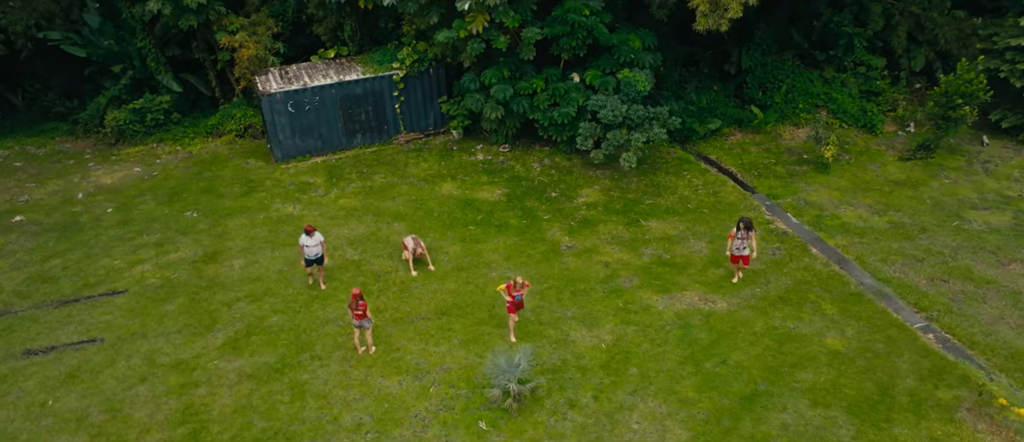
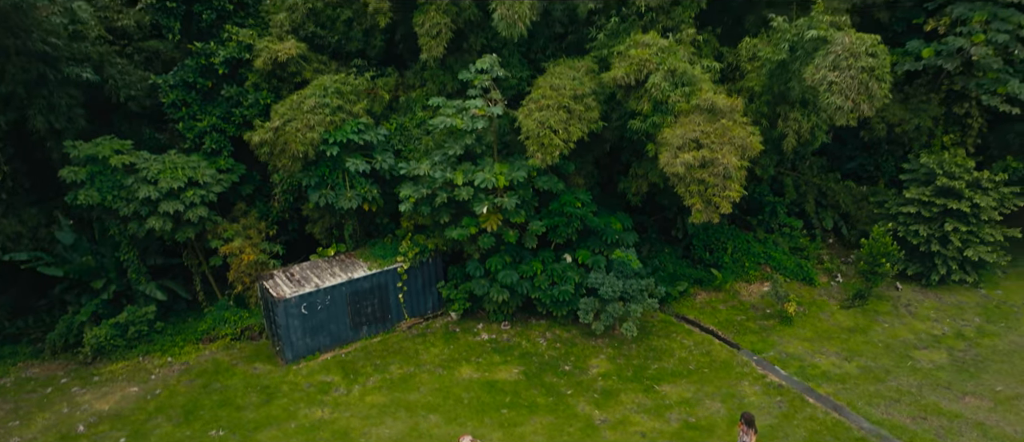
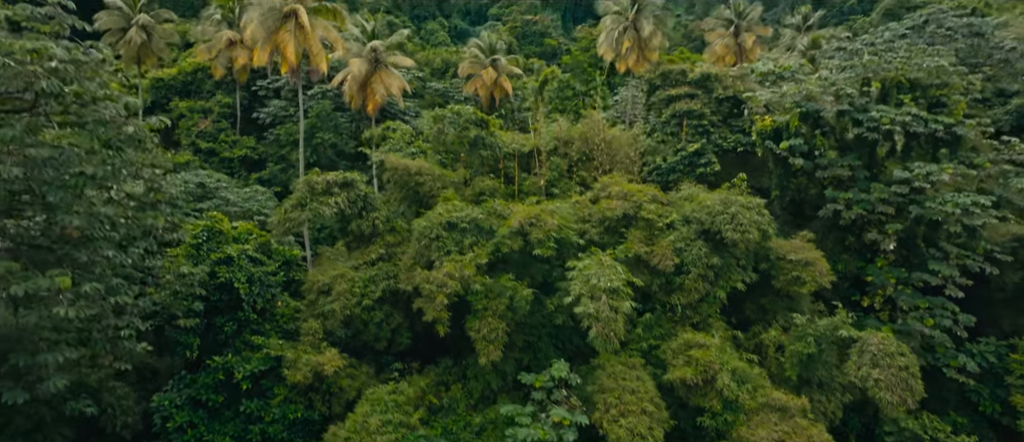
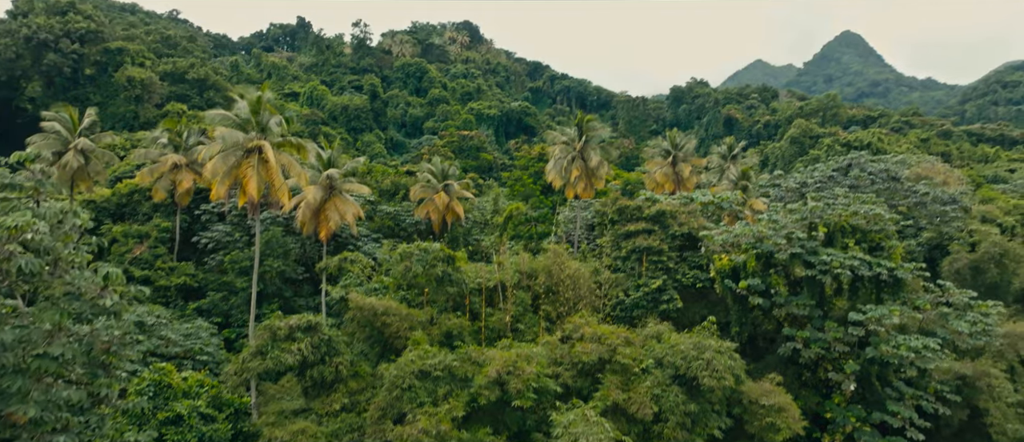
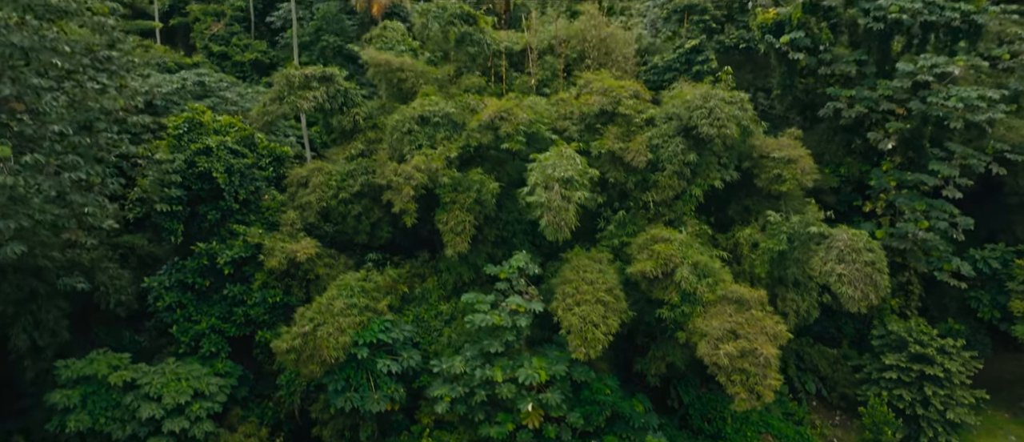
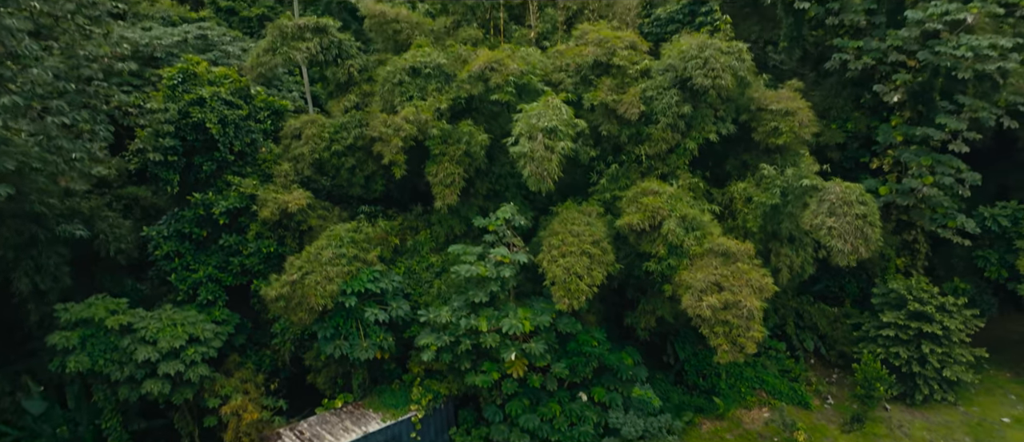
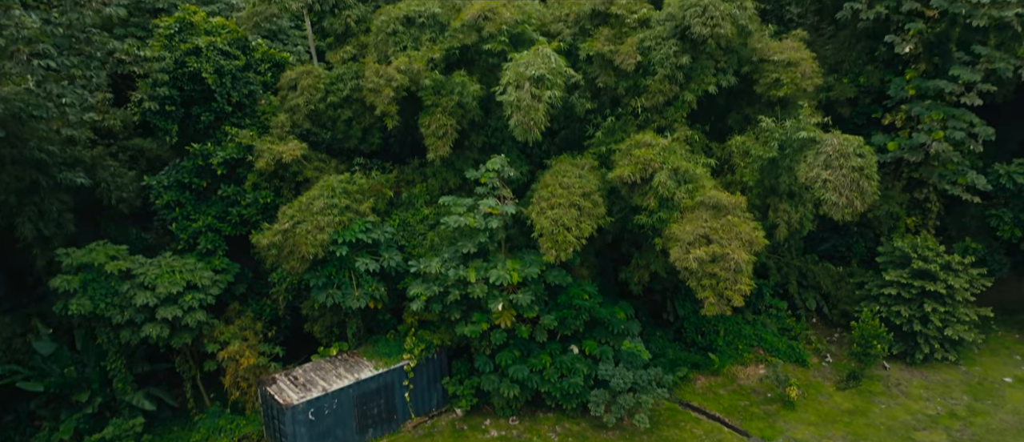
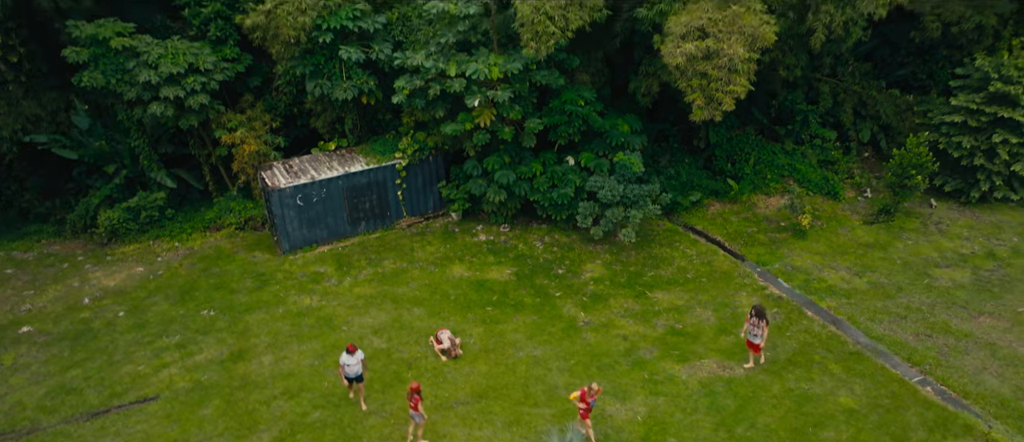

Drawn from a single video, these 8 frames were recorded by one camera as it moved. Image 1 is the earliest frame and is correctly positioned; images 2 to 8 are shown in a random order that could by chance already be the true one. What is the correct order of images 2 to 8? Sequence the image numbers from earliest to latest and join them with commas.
8, 2, 7, 6, 5, 3, 4
